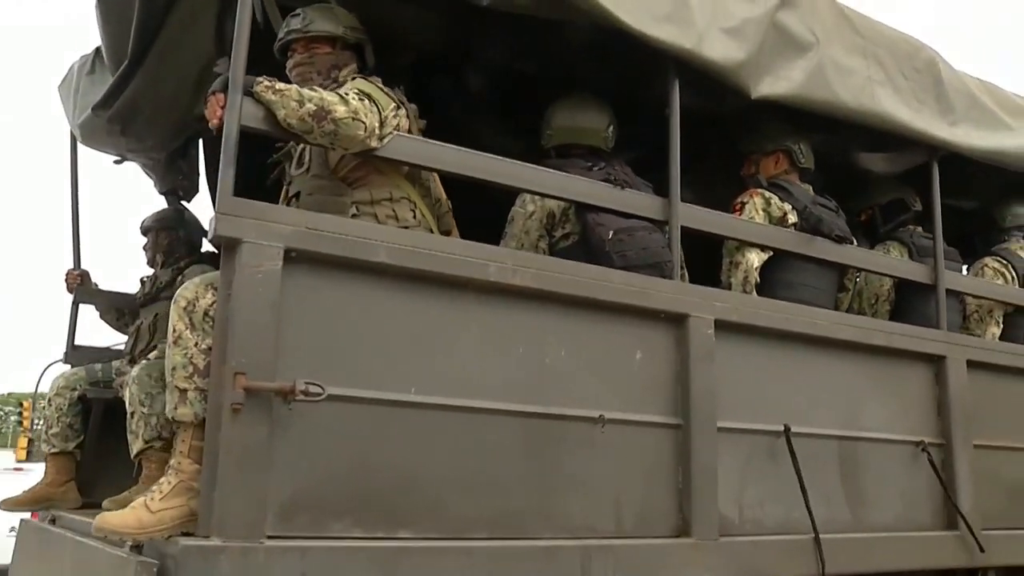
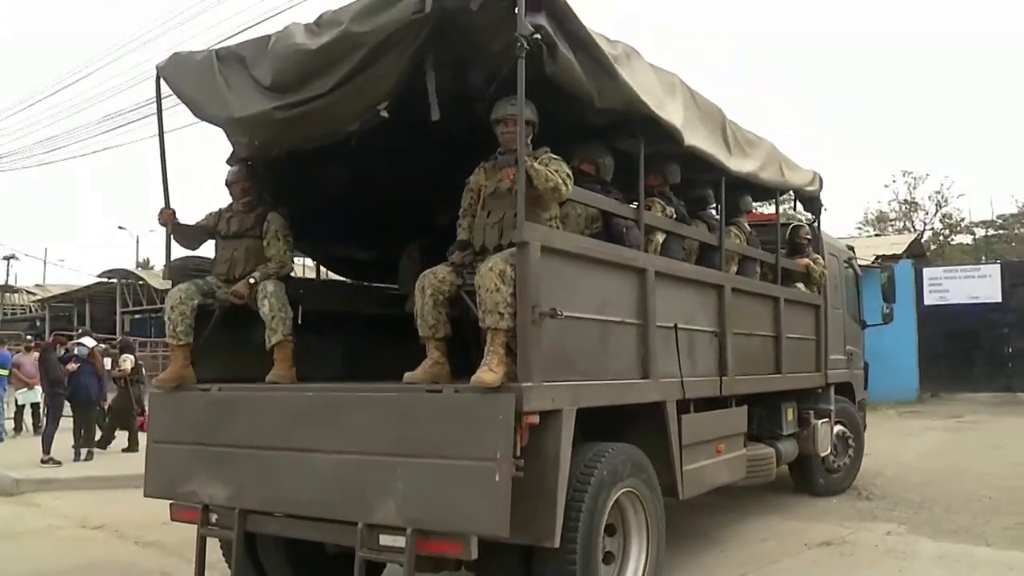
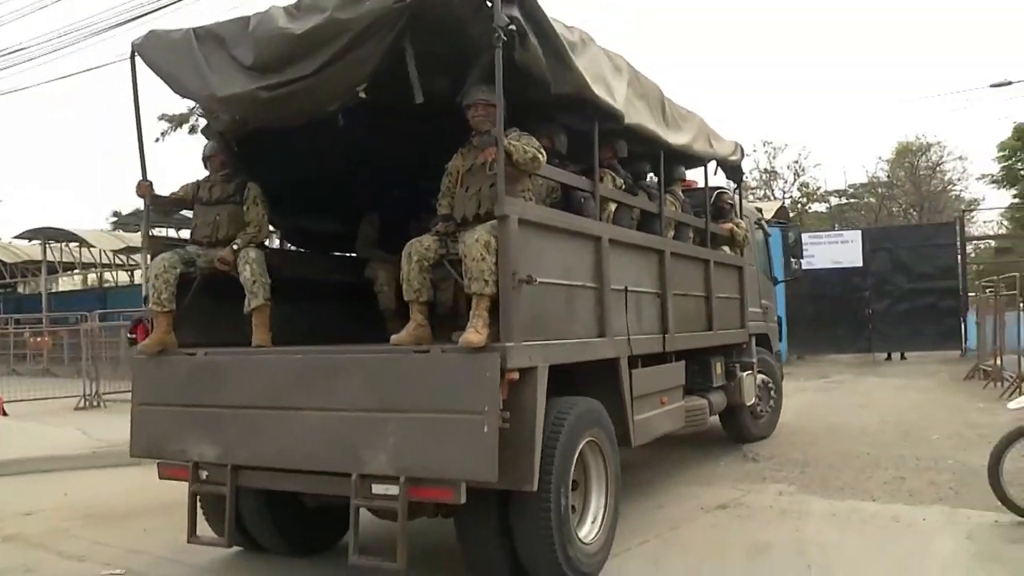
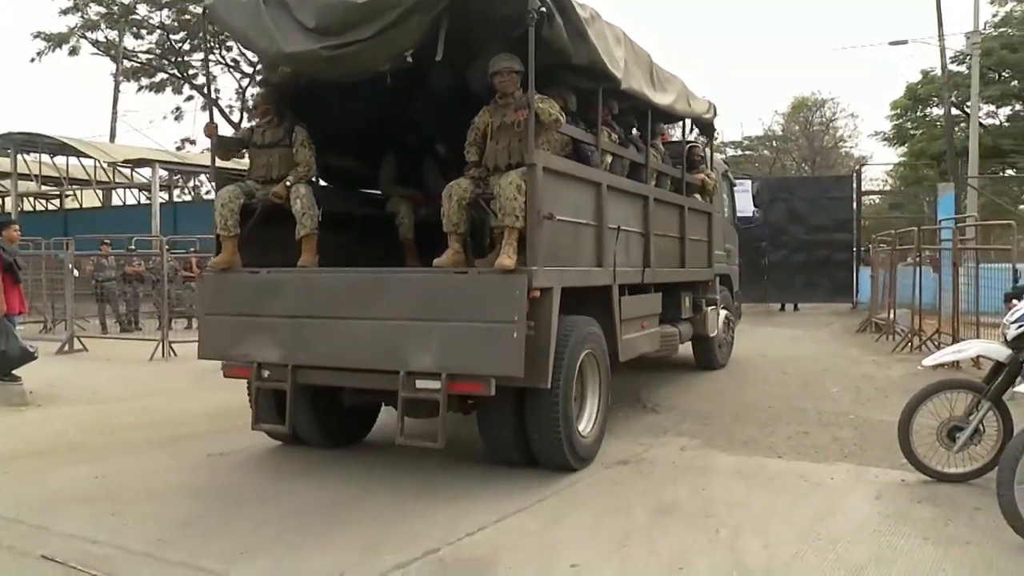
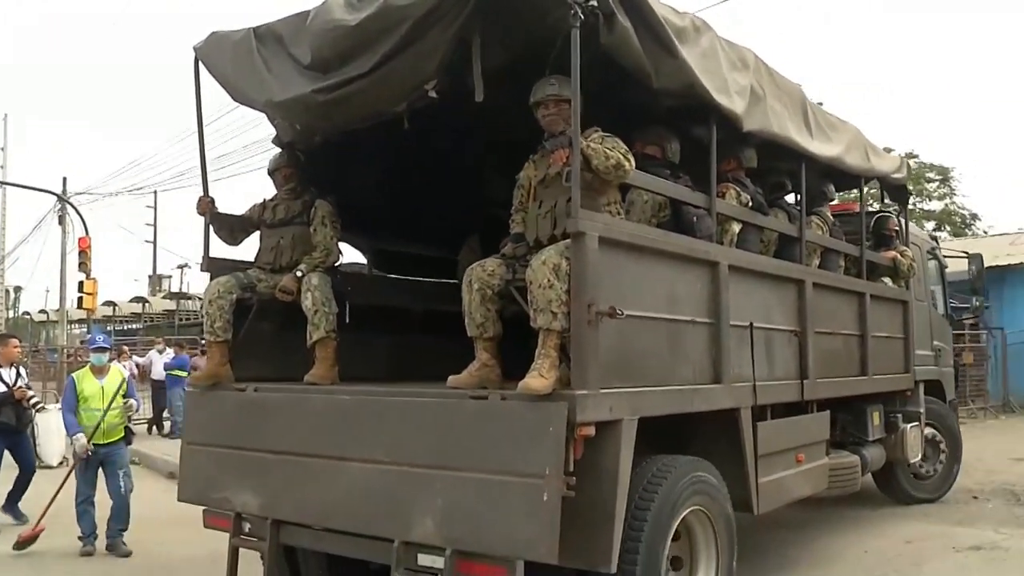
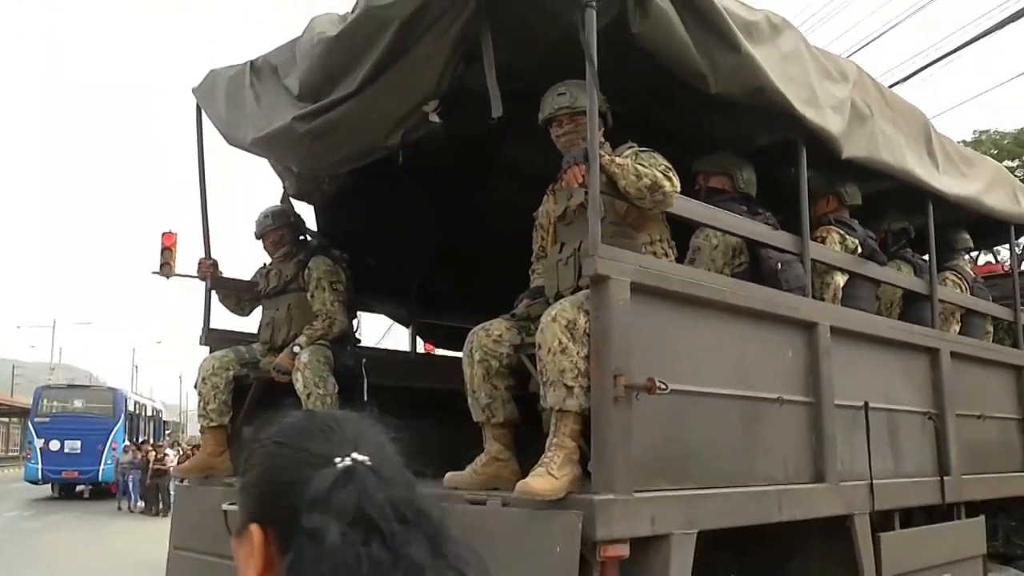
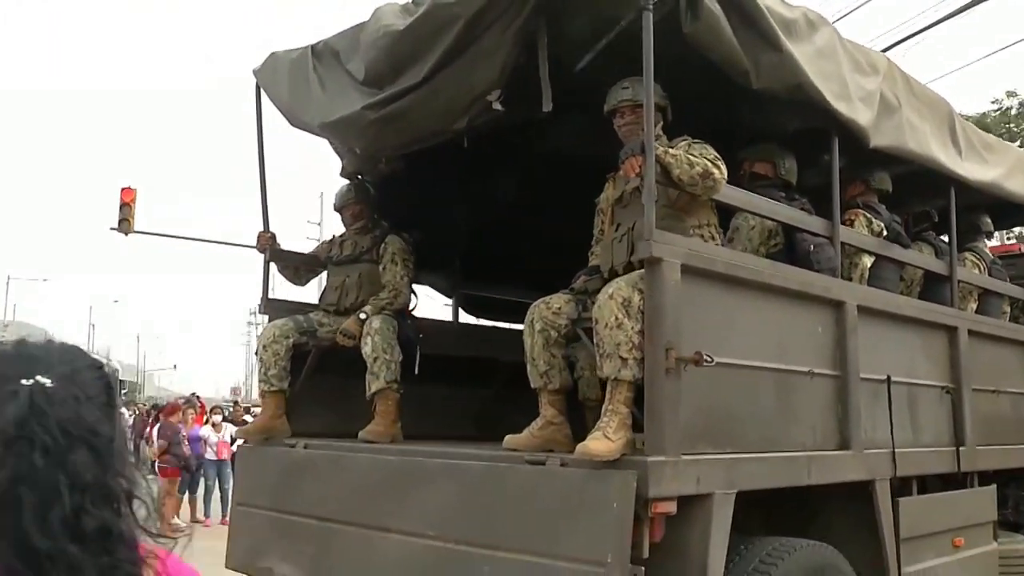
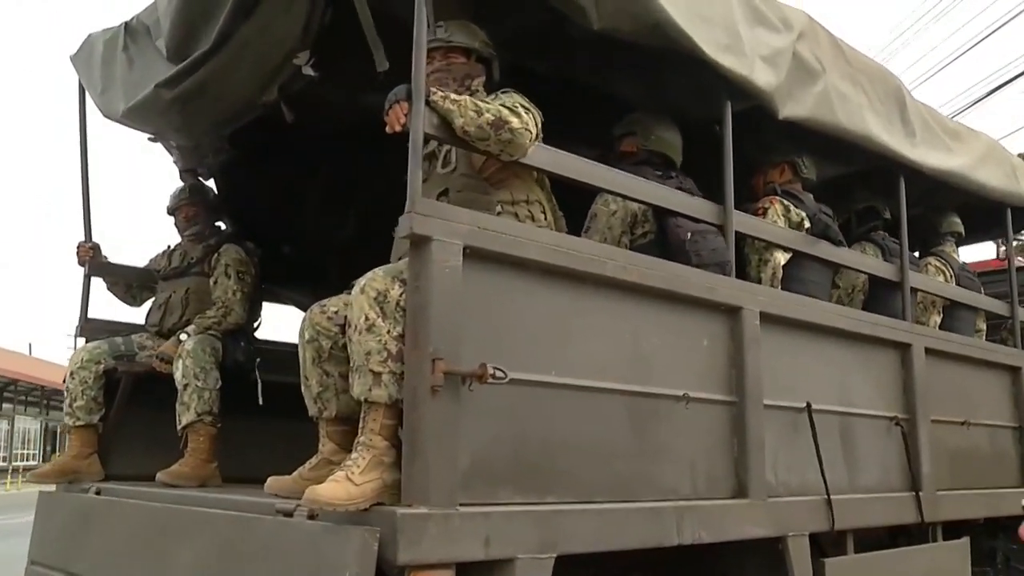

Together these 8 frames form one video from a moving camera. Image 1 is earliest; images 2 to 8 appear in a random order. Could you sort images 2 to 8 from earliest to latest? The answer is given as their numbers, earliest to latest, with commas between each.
8, 6, 7, 5, 2, 3, 4
